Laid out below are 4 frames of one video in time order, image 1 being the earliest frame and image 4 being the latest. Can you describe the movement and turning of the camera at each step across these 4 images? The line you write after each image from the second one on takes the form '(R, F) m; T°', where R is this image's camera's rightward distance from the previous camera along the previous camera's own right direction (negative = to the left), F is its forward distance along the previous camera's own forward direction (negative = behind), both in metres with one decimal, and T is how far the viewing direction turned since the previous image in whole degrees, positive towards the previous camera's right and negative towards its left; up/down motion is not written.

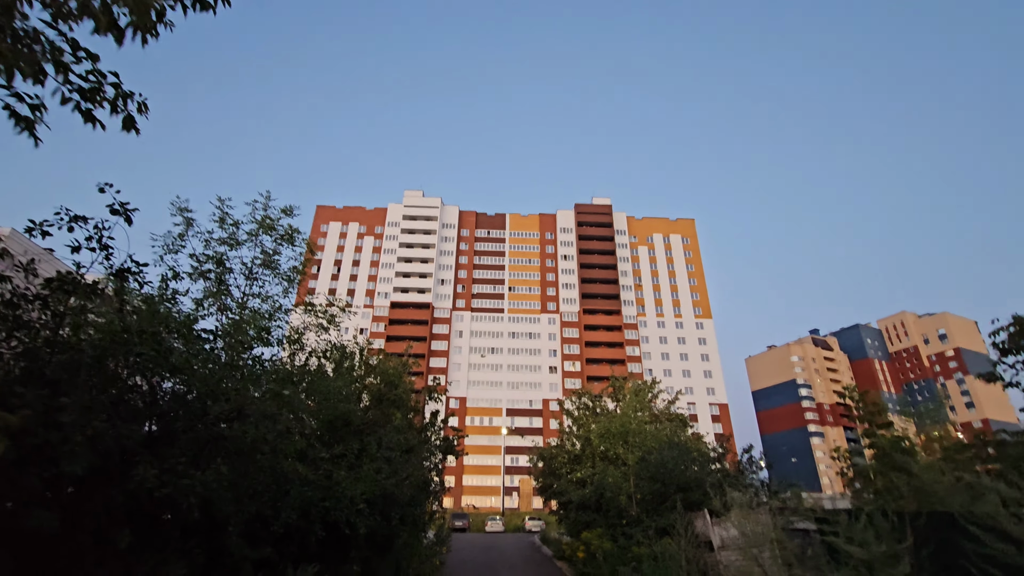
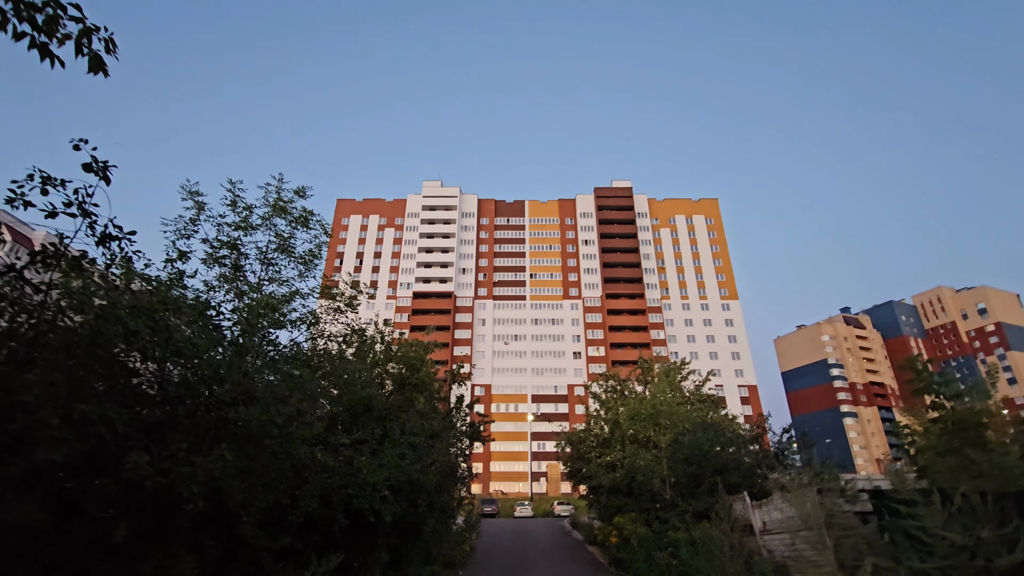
(0.0, +0.5) m; -2°
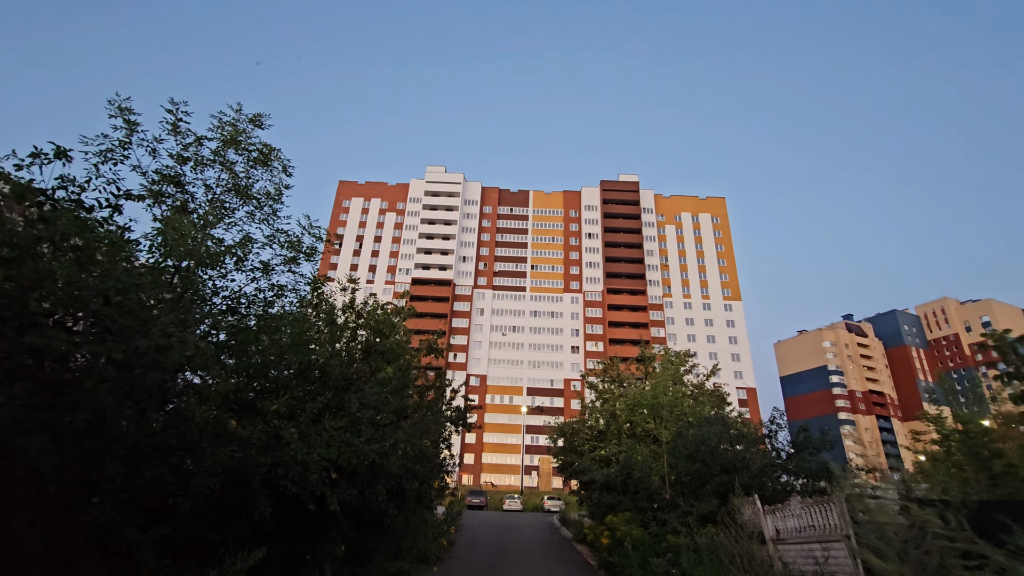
(+0.2, +1.3) m; 0°
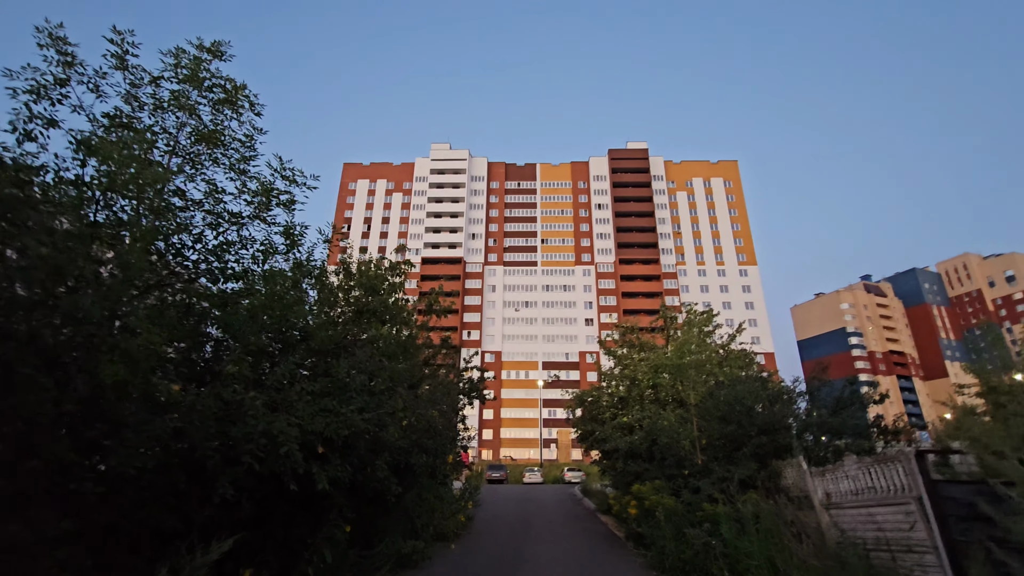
(0.0, +1.0) m; -1°
